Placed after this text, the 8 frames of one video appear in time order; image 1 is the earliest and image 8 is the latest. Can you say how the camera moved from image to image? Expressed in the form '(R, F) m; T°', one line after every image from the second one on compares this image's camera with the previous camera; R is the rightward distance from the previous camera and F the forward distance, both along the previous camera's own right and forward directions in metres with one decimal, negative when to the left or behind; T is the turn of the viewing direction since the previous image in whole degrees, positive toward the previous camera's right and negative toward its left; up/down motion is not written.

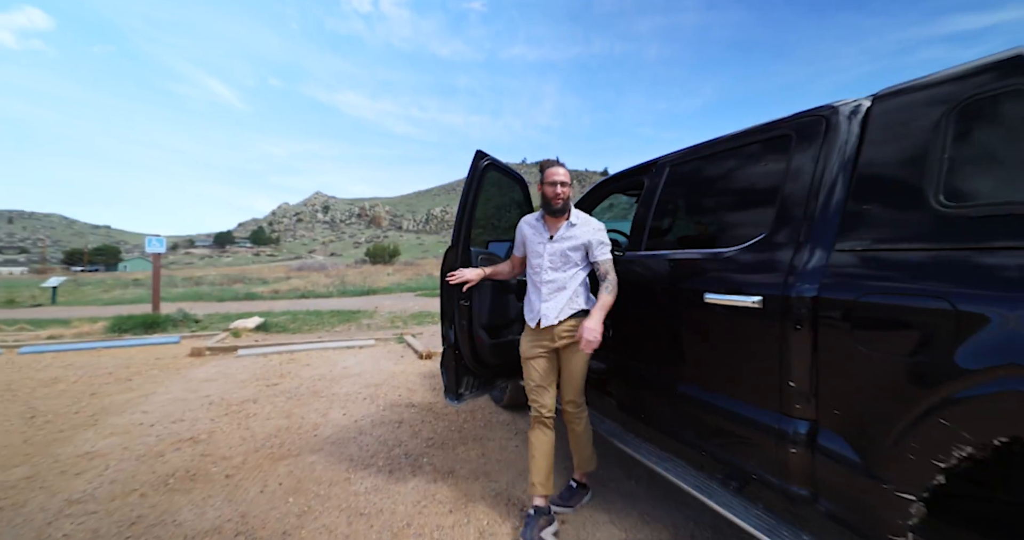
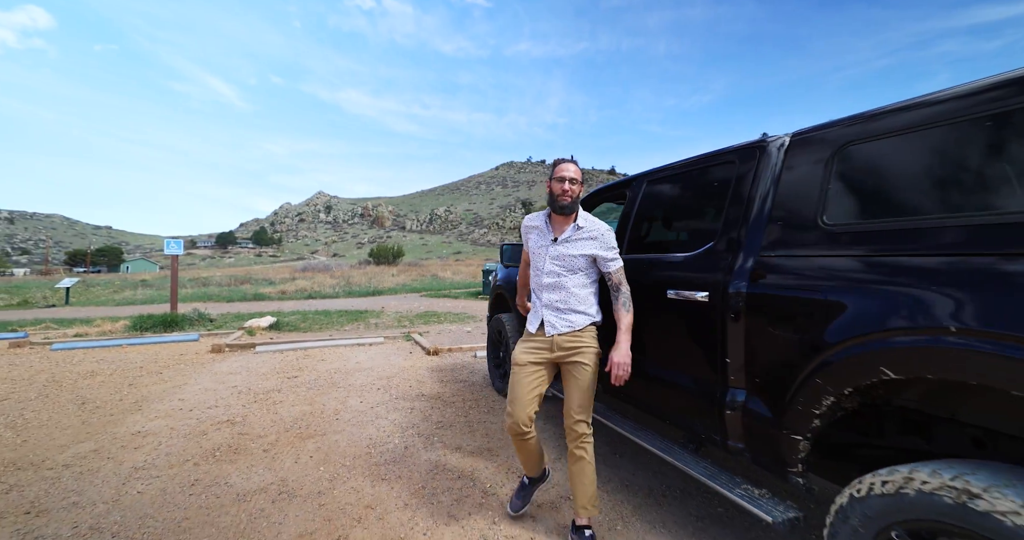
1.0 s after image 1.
(0.0, -0.5) m; 0°
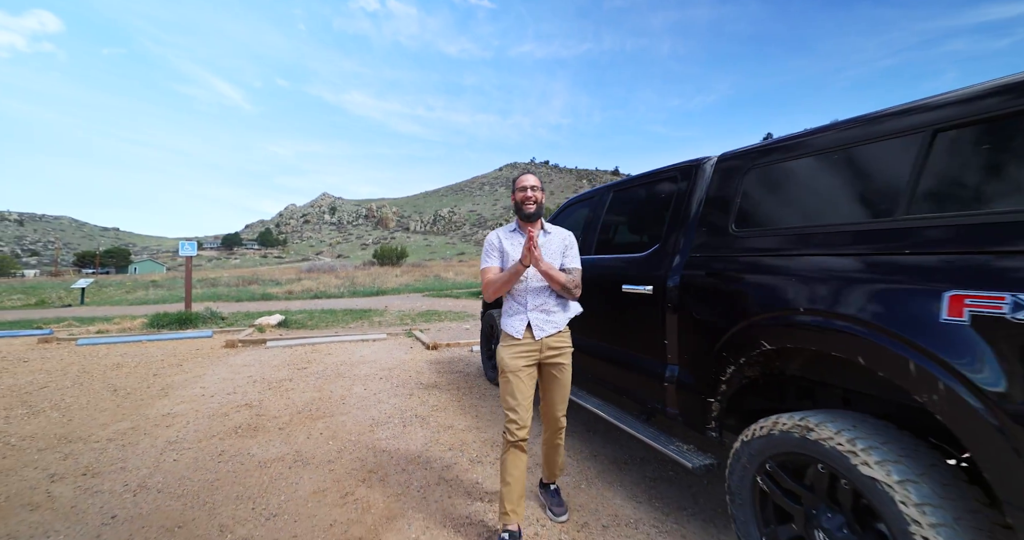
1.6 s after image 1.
(+0.2, -0.4) m; -1°
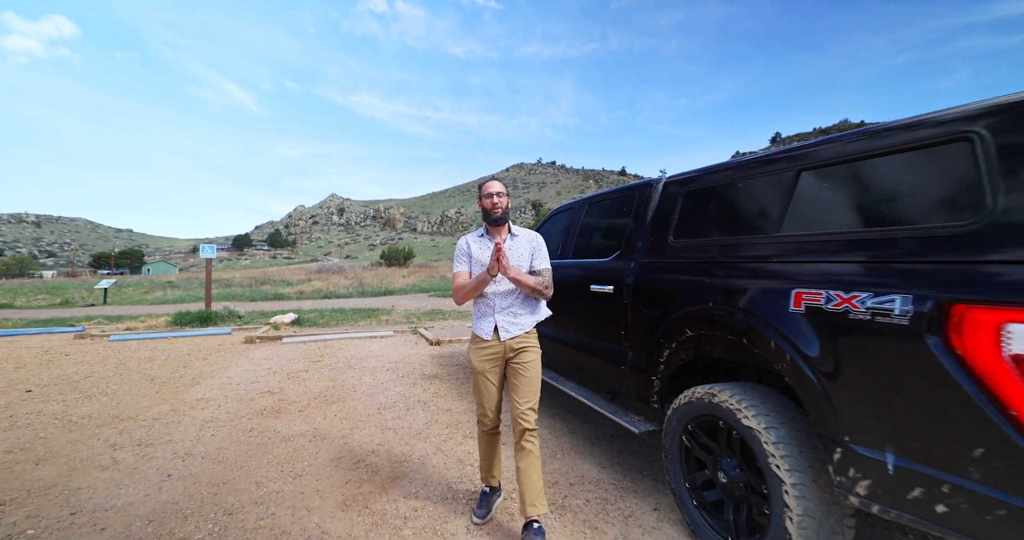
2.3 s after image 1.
(+0.2, -0.5) m; -1°
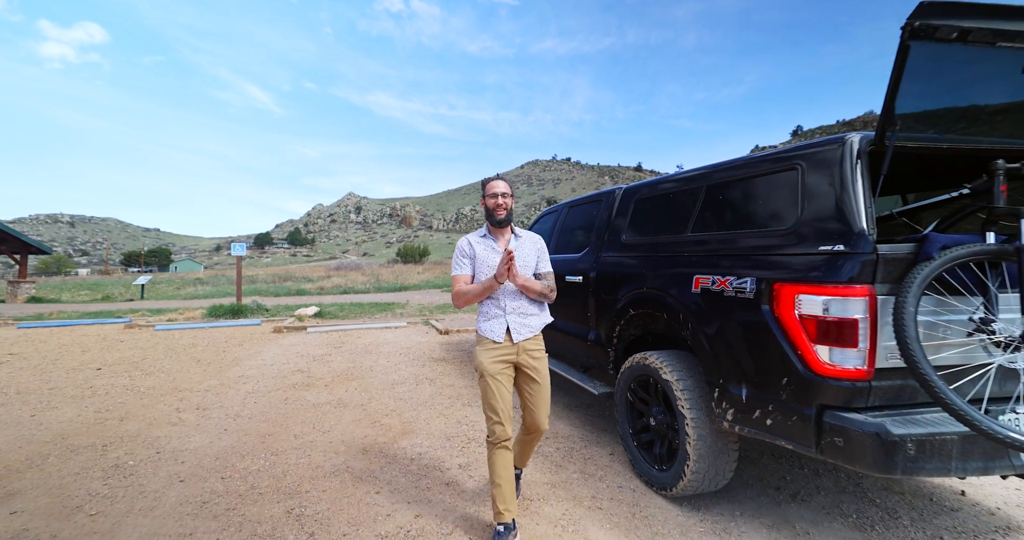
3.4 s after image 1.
(+0.2, -0.6) m; -2°
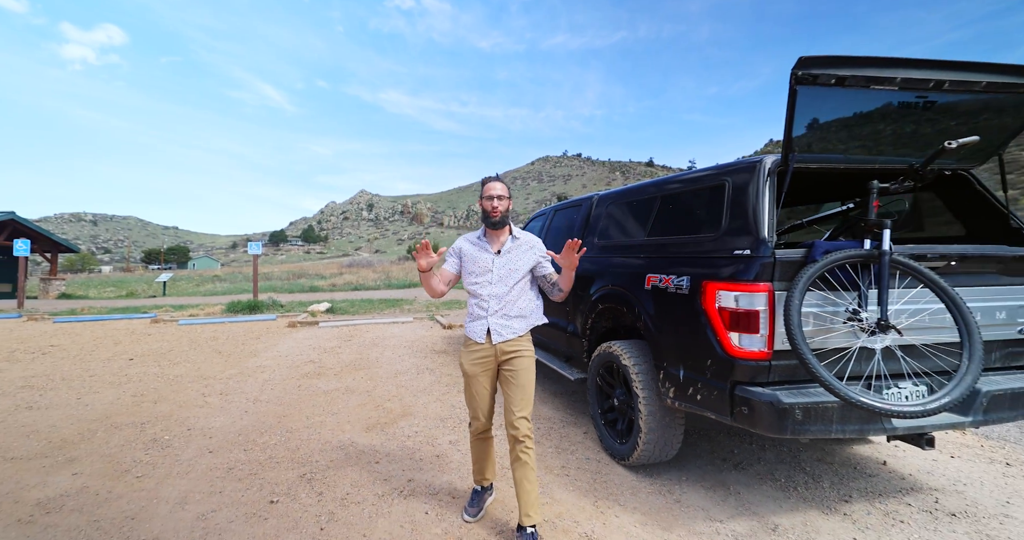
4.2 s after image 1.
(+0.2, -0.4) m; -2°
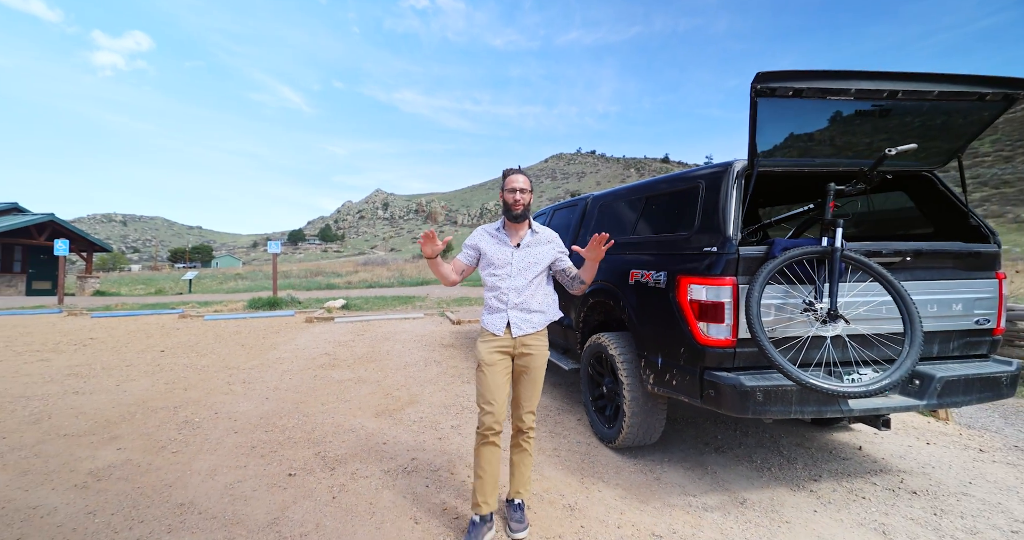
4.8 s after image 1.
(+0.1, -0.2) m; -2°
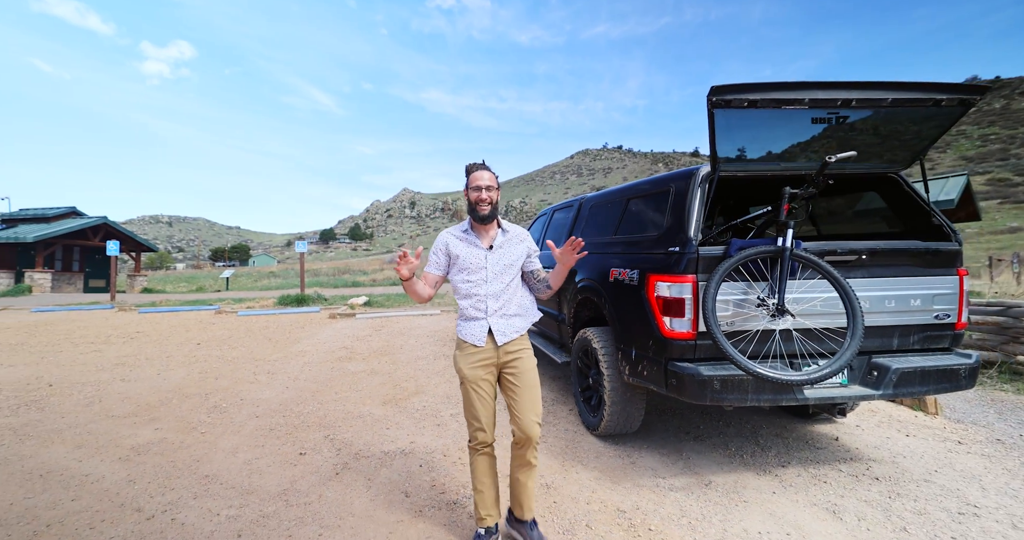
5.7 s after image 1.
(+0.3, -0.2) m; -4°
